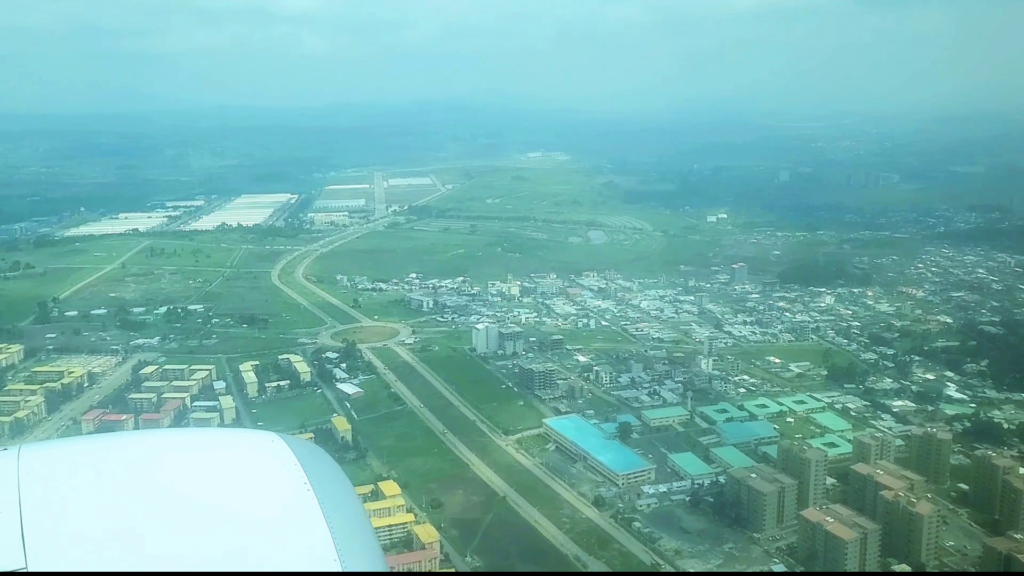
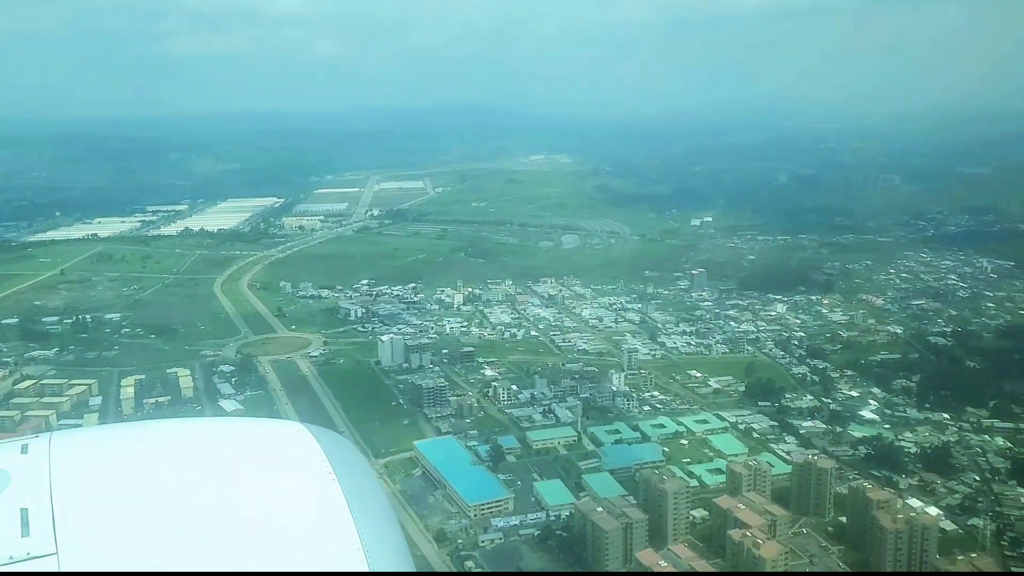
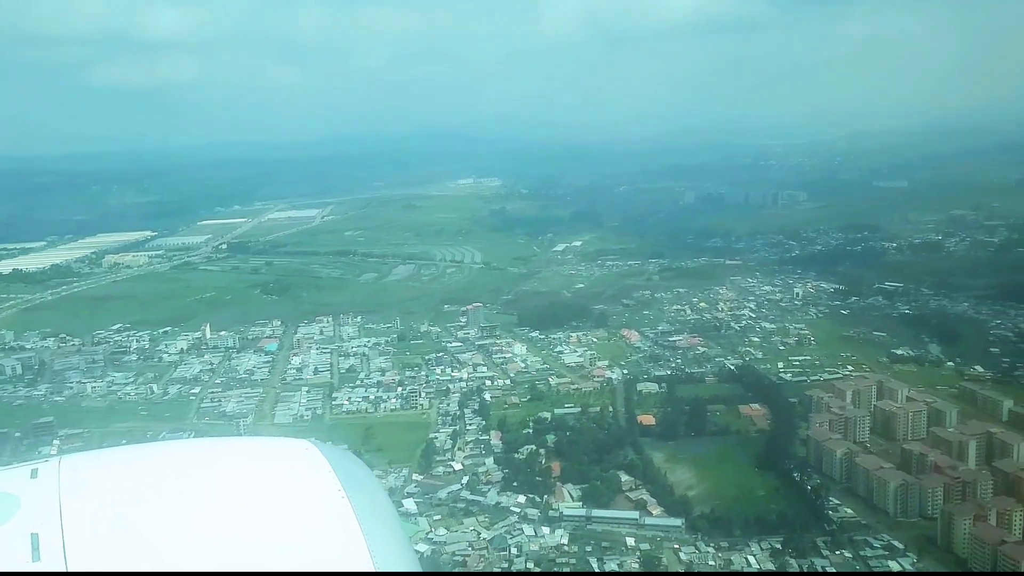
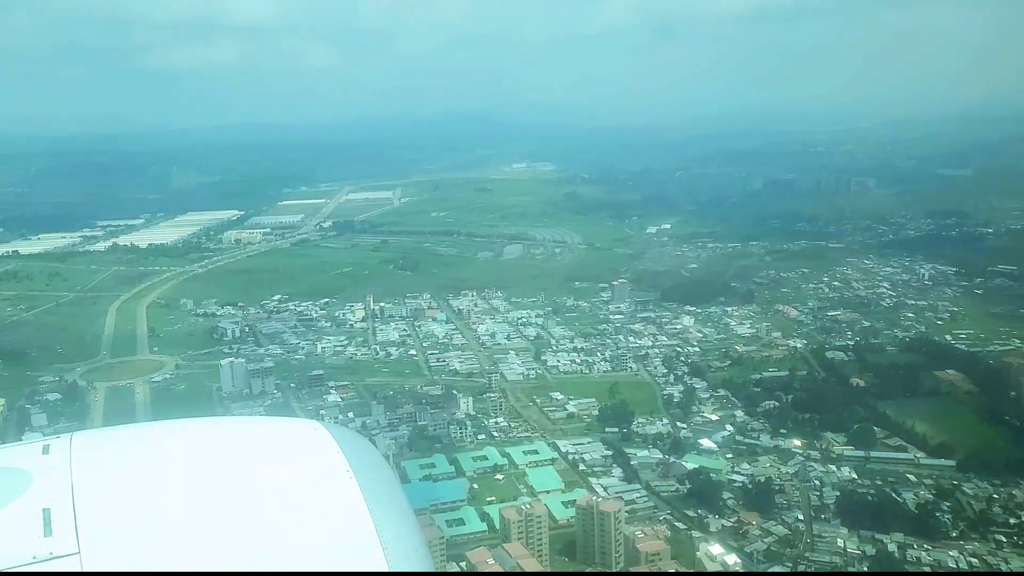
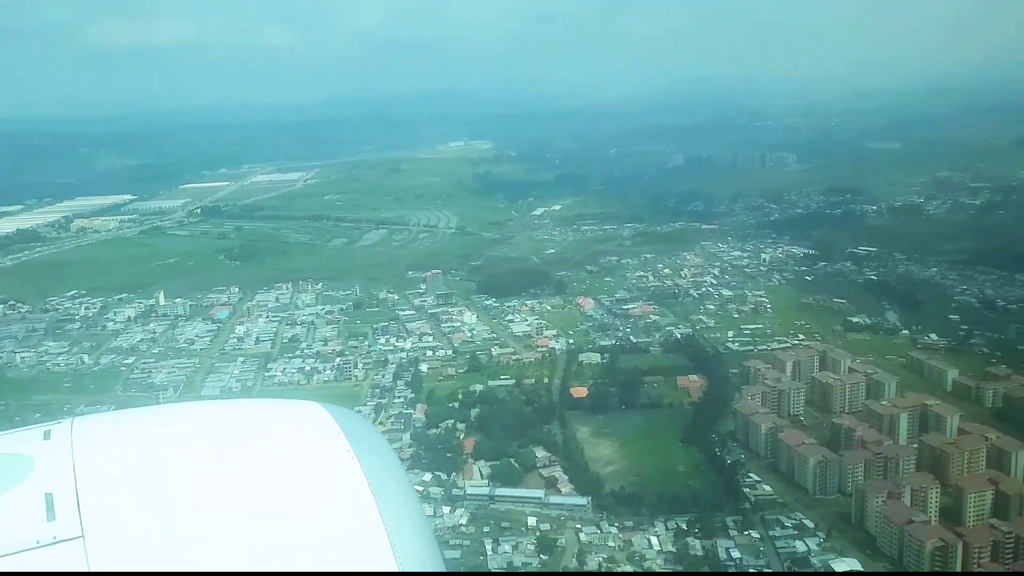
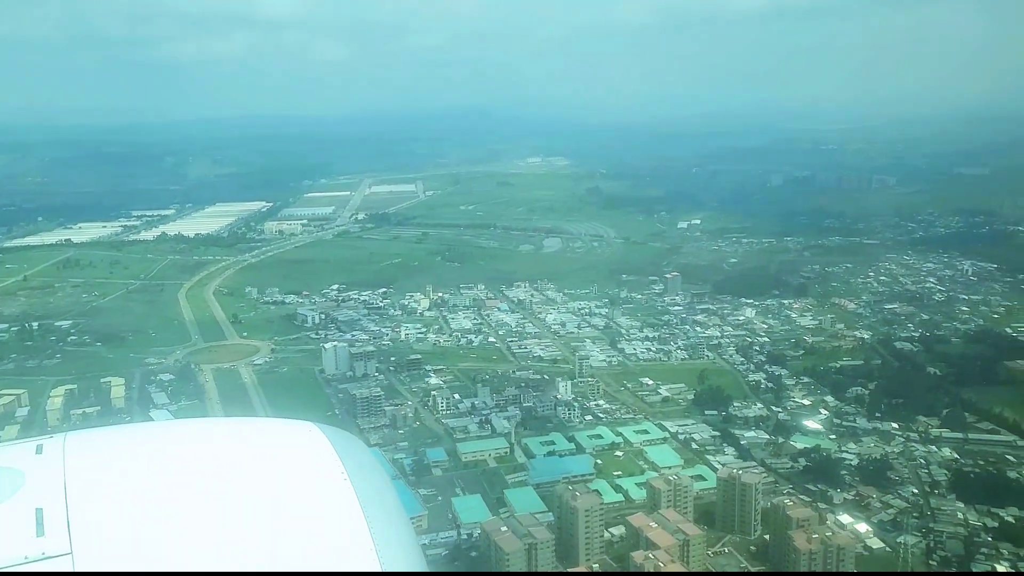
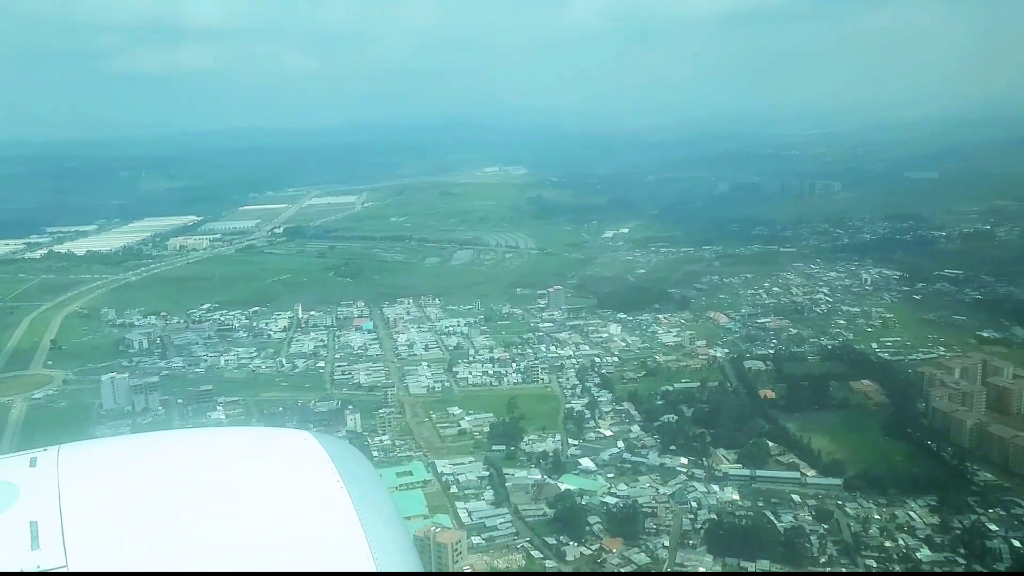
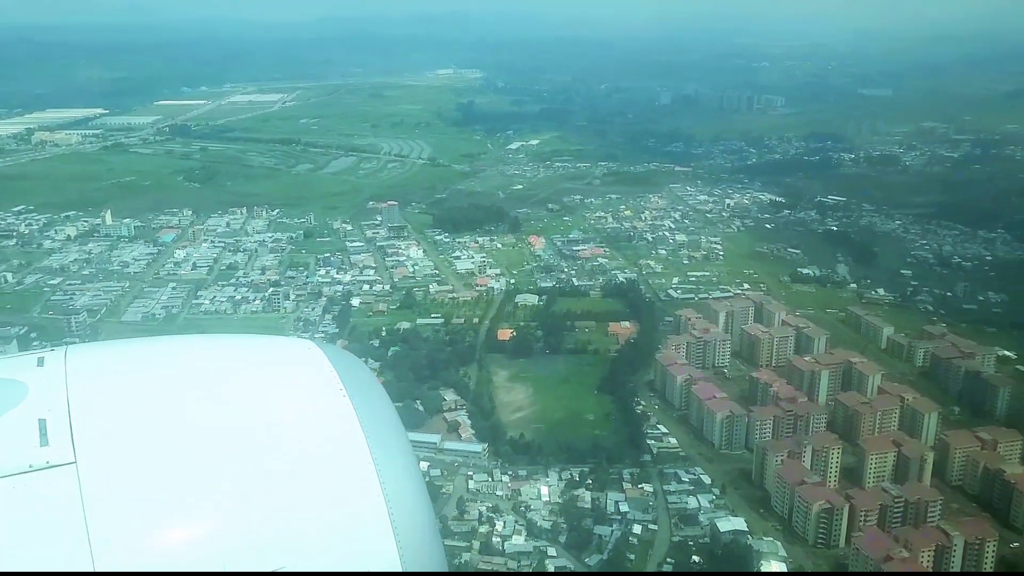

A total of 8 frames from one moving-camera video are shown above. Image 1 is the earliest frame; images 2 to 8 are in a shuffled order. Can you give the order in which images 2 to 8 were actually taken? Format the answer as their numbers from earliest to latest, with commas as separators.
2, 6, 4, 7, 3, 5, 8
